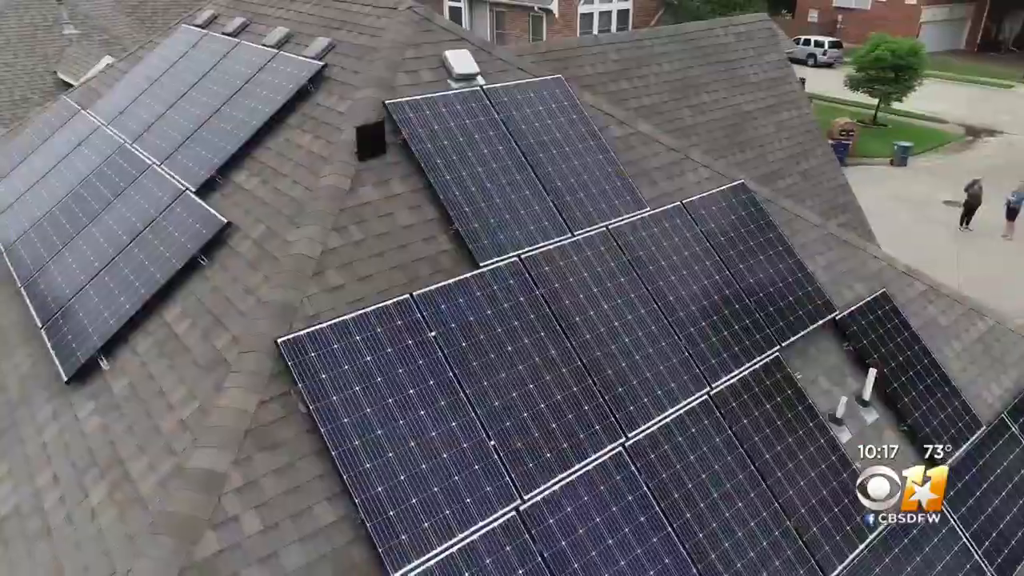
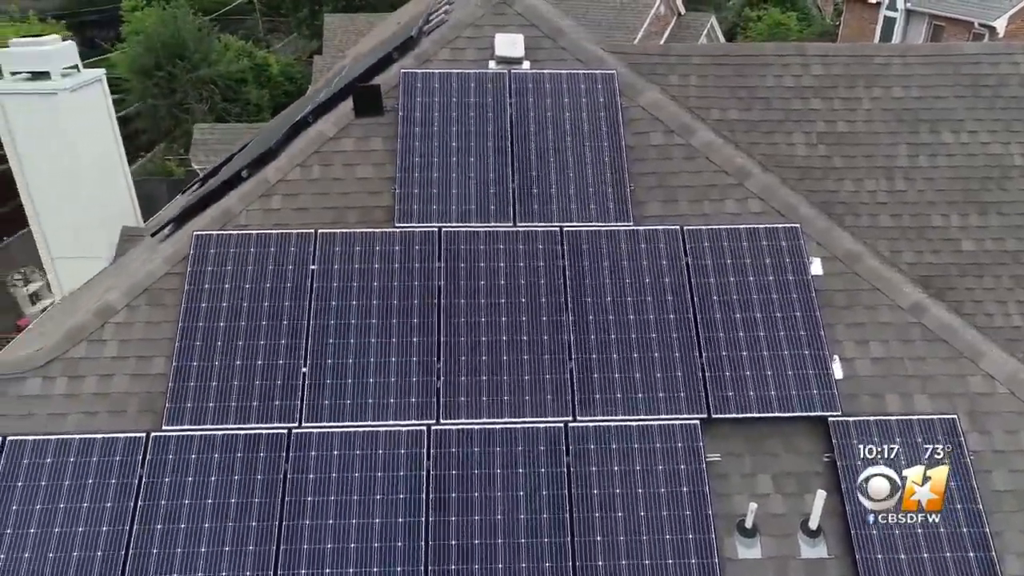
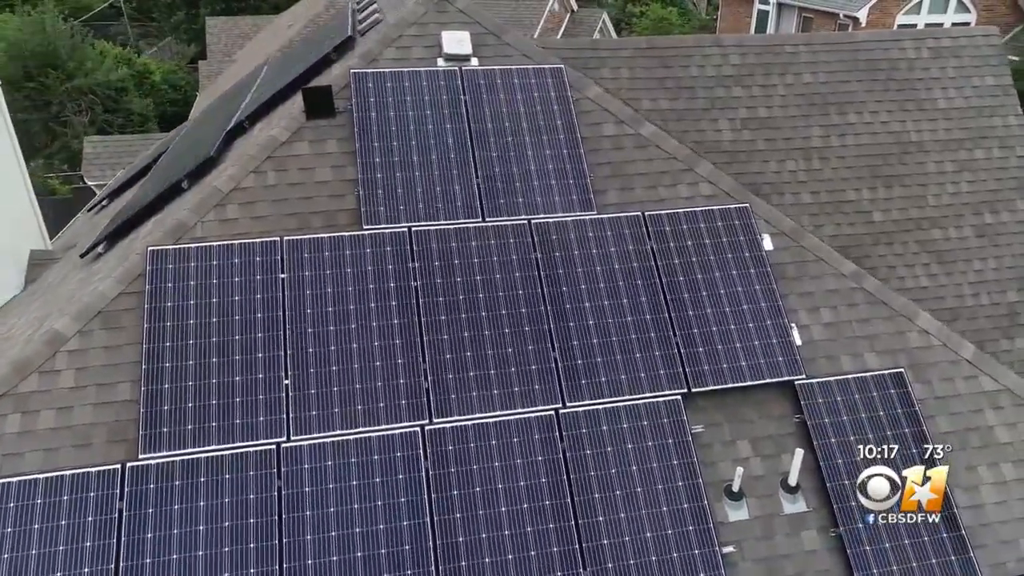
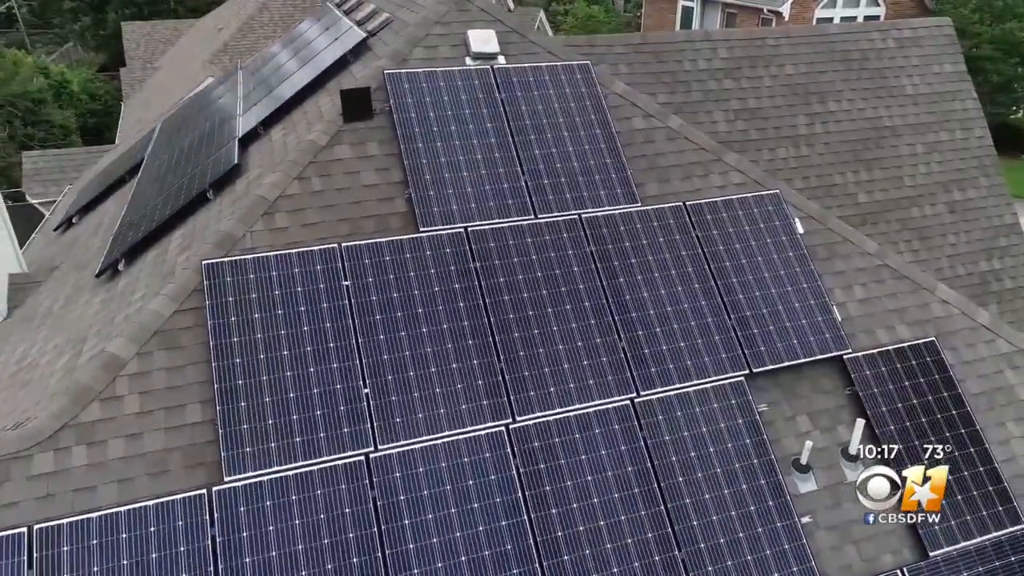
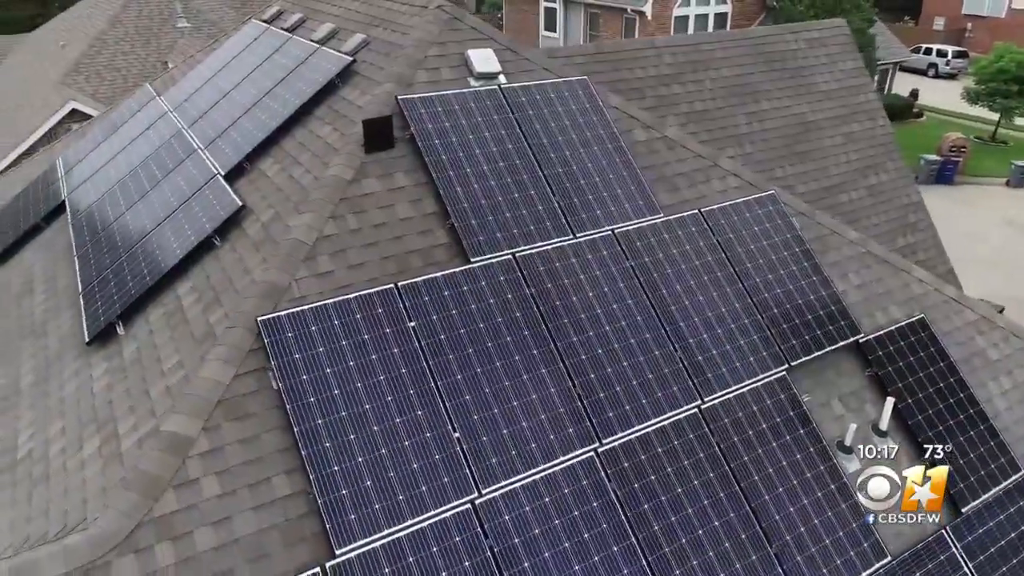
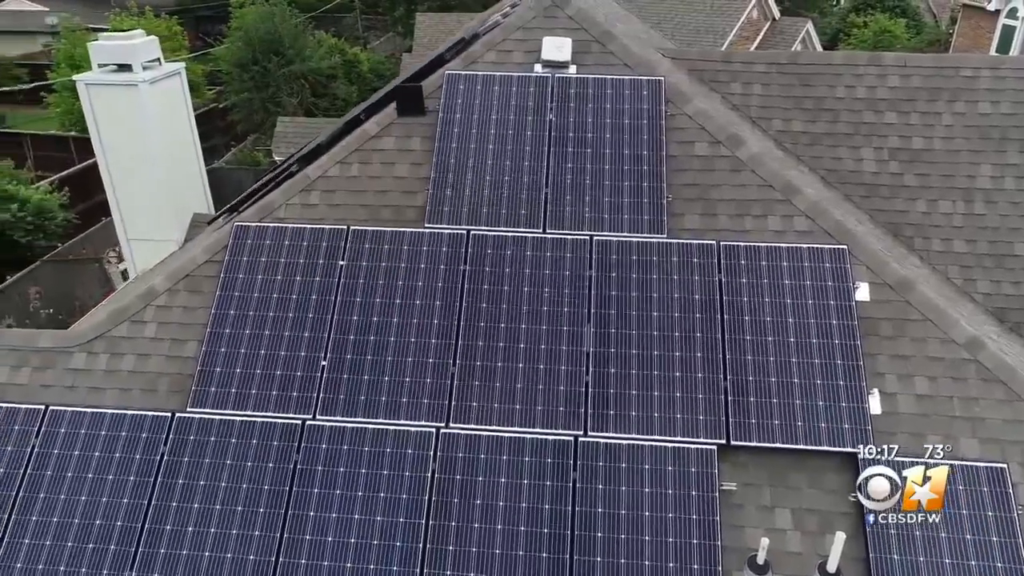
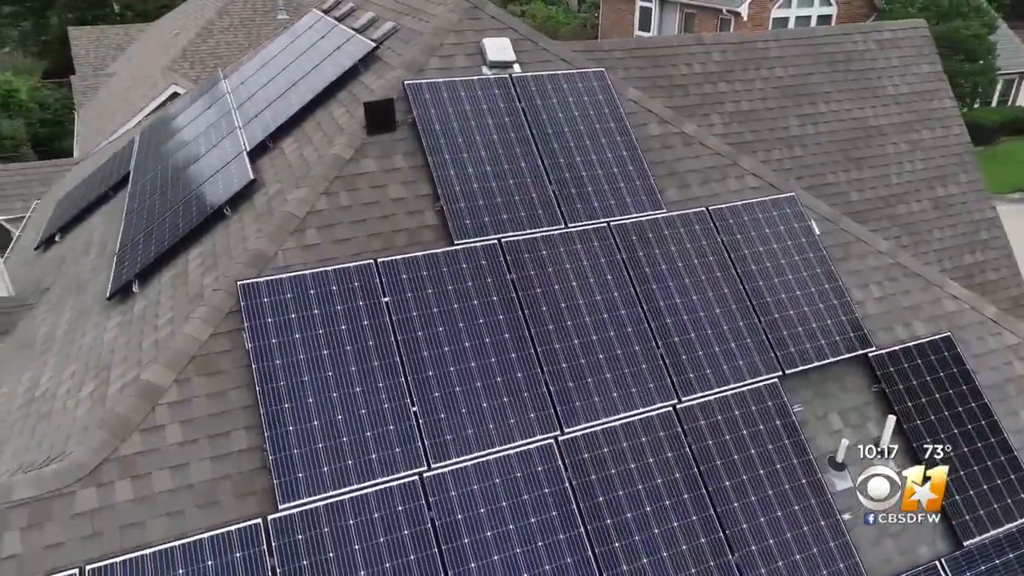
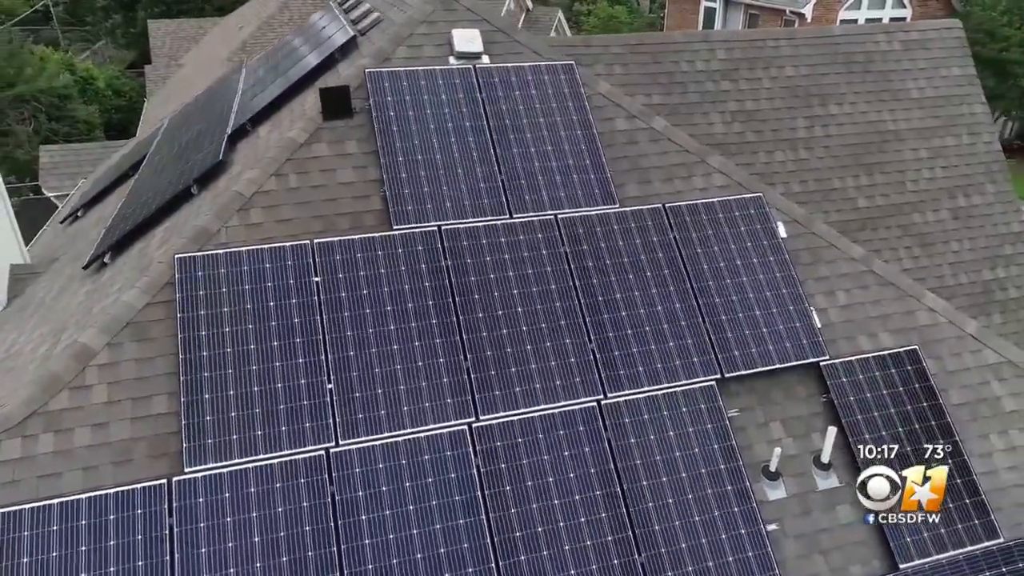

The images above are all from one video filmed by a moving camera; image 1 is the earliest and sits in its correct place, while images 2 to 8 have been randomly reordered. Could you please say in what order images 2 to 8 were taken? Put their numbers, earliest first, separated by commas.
5, 7, 4, 8, 3, 2, 6
